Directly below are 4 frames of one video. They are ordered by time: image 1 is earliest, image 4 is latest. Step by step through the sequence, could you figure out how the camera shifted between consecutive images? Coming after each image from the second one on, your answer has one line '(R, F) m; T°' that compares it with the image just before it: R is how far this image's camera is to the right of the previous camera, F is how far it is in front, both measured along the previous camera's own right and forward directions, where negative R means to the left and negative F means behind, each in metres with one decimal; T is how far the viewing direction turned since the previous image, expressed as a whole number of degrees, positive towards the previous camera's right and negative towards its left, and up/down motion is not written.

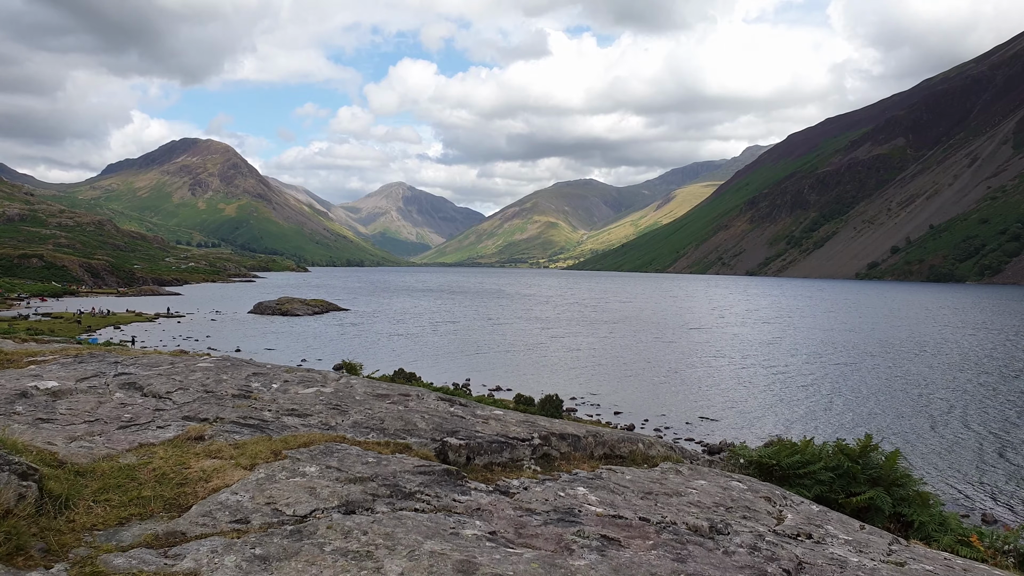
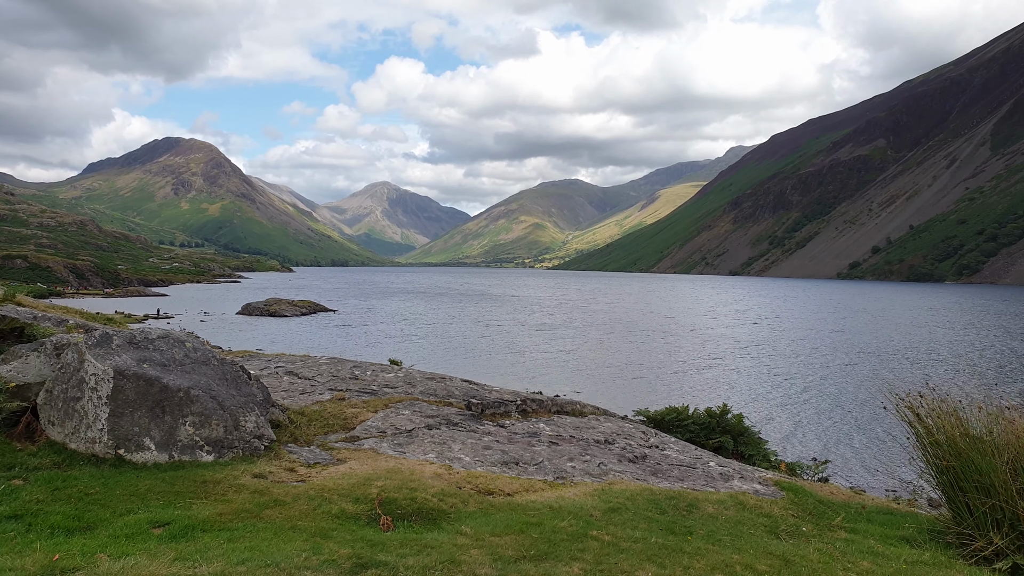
(-0.2, -5.6) m; +2°
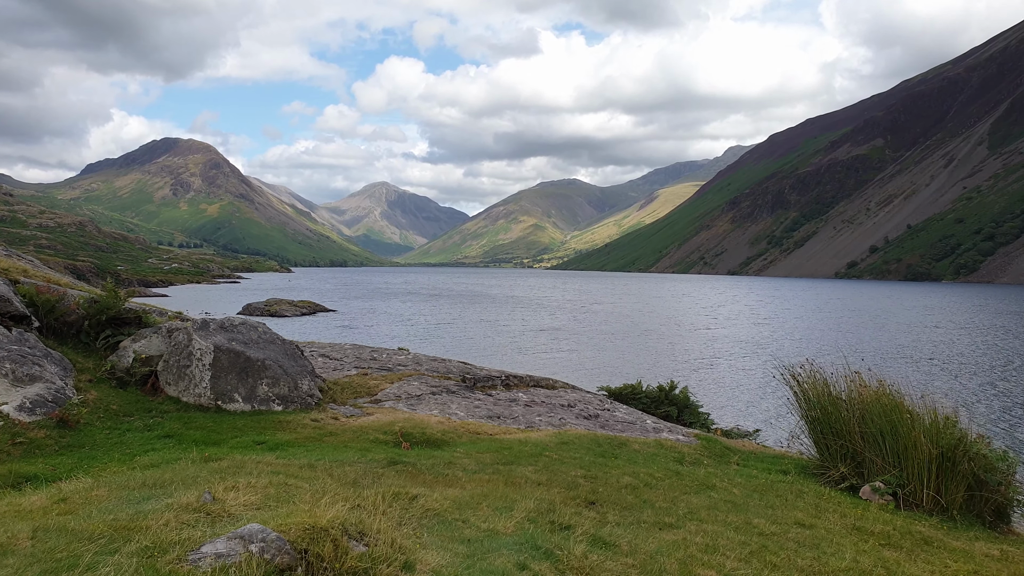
(+0.4, -3.4) m; 0°
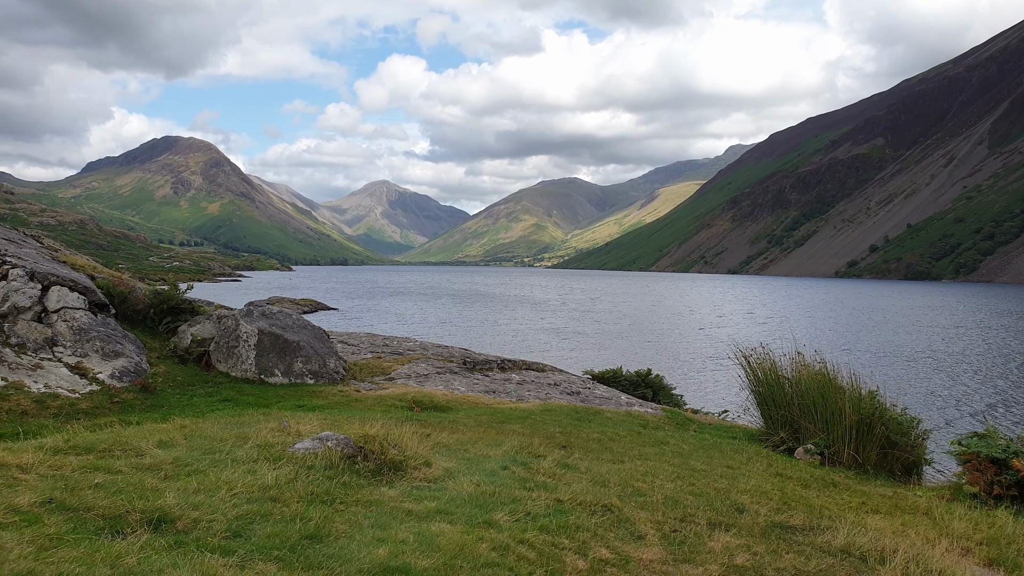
(-2.1, +1.8) m; 0°
